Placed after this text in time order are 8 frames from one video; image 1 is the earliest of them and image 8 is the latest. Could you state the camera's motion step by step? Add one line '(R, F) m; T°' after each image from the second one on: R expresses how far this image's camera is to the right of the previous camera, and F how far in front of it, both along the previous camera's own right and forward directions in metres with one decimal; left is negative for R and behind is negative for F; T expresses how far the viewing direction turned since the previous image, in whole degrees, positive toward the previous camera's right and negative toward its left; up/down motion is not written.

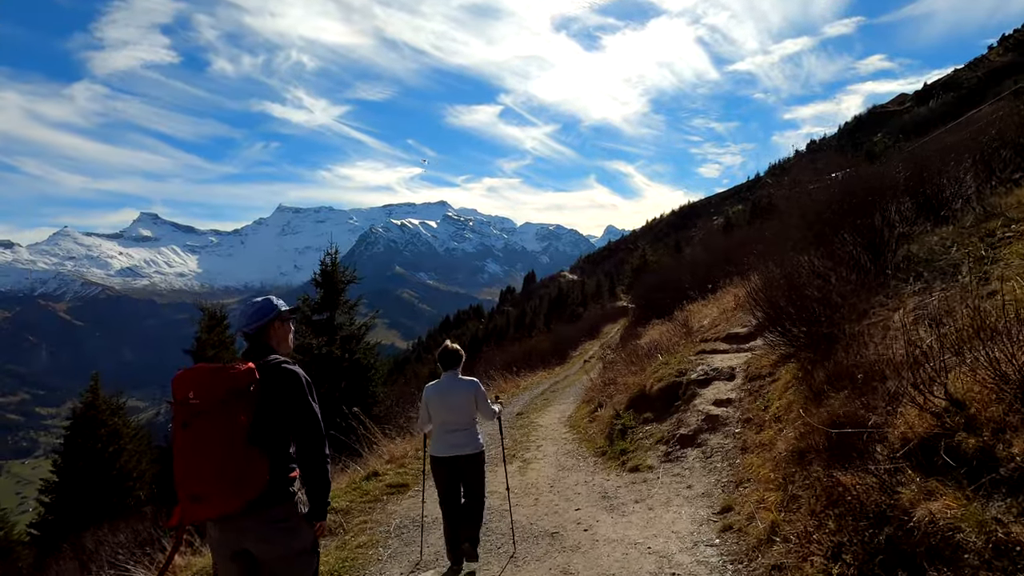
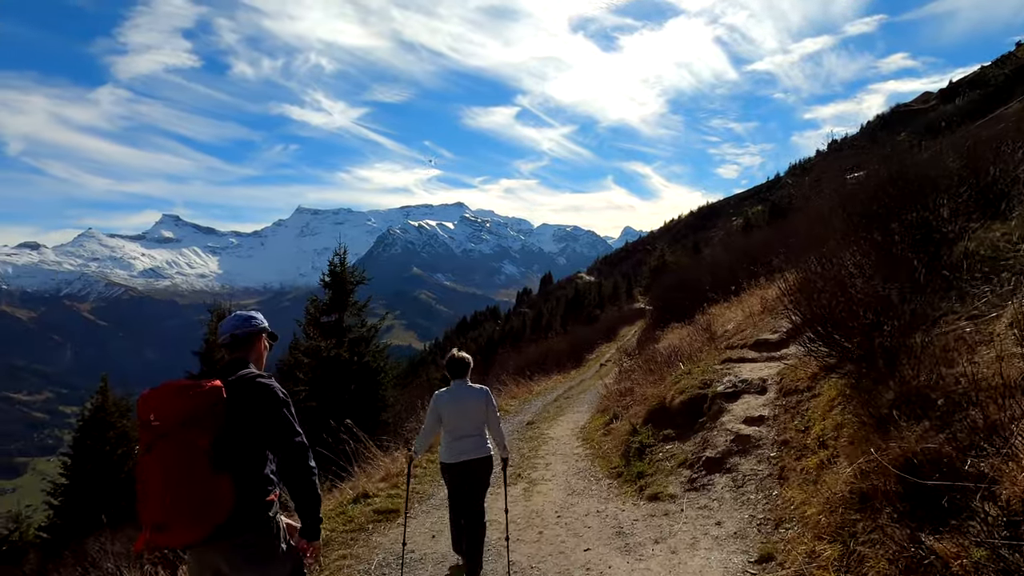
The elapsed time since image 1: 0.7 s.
(+0.1, +0.8) m; -1°
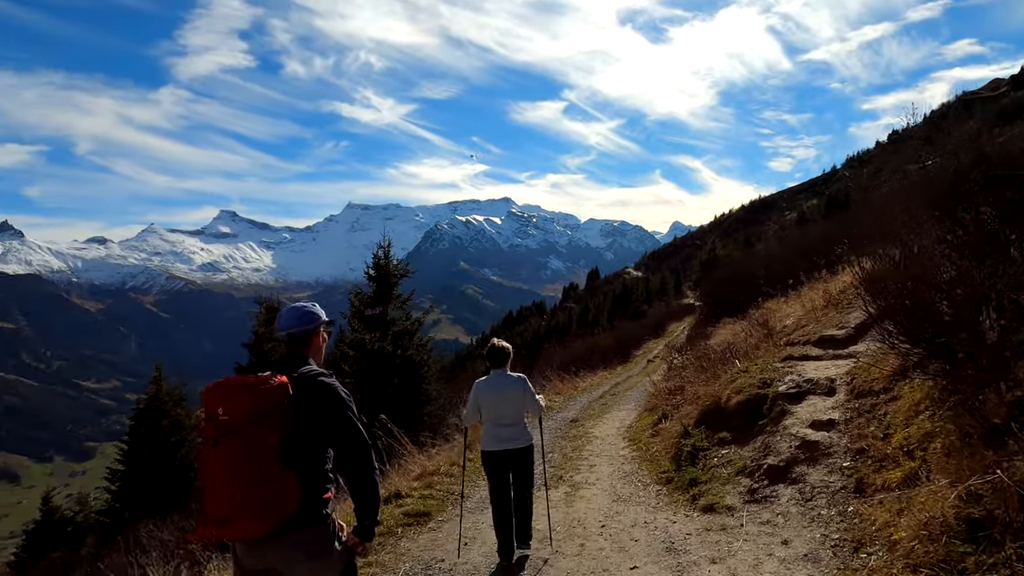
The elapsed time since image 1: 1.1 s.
(0.0, +0.5) m; -4°
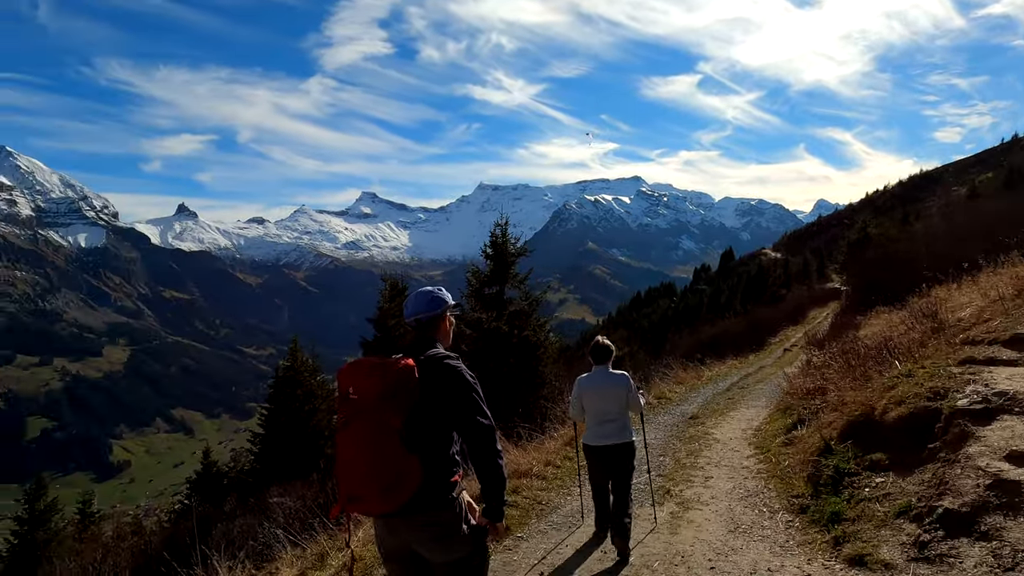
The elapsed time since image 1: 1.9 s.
(+0.2, +0.9) m; -11°
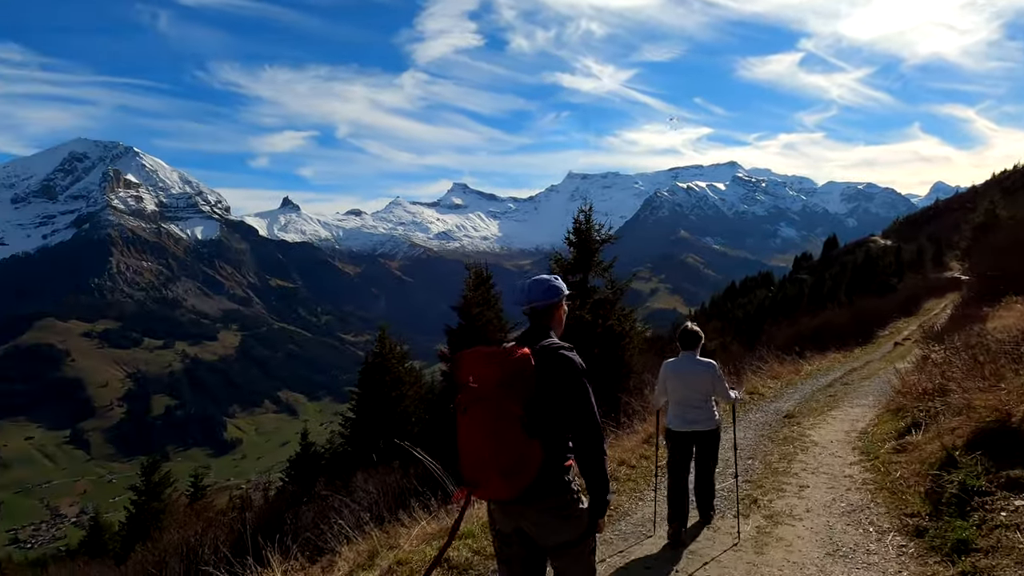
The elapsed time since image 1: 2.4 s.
(+0.2, +0.5) m; -8°
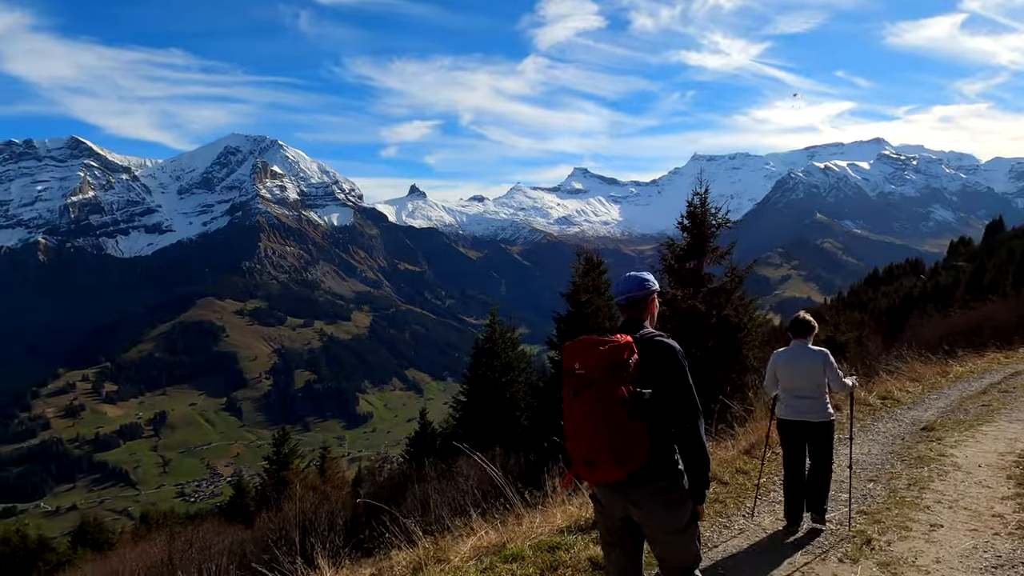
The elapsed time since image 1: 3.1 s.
(+0.4, +0.6) m; -10°
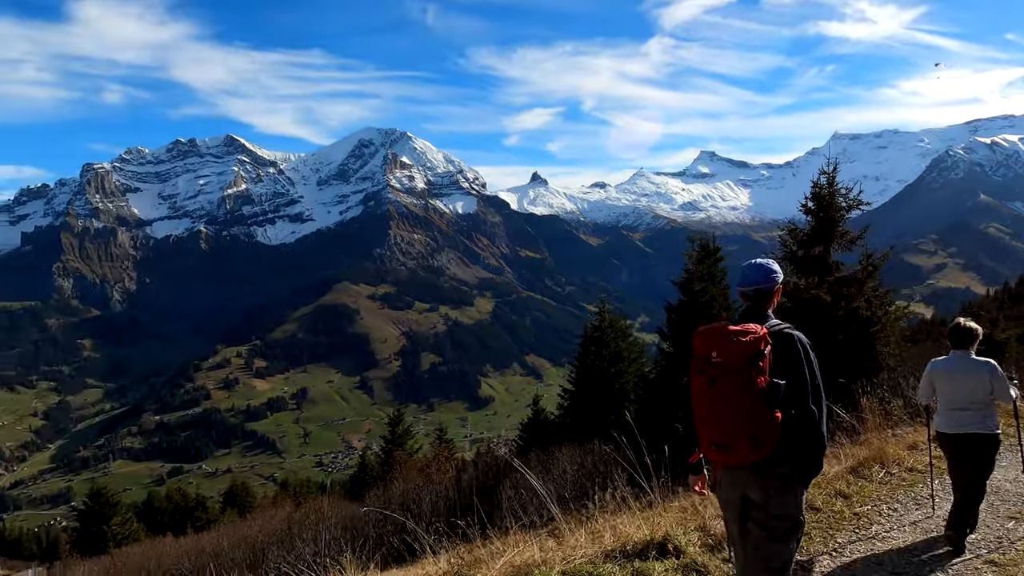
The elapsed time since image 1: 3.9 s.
(+0.5, +0.6) m; -10°
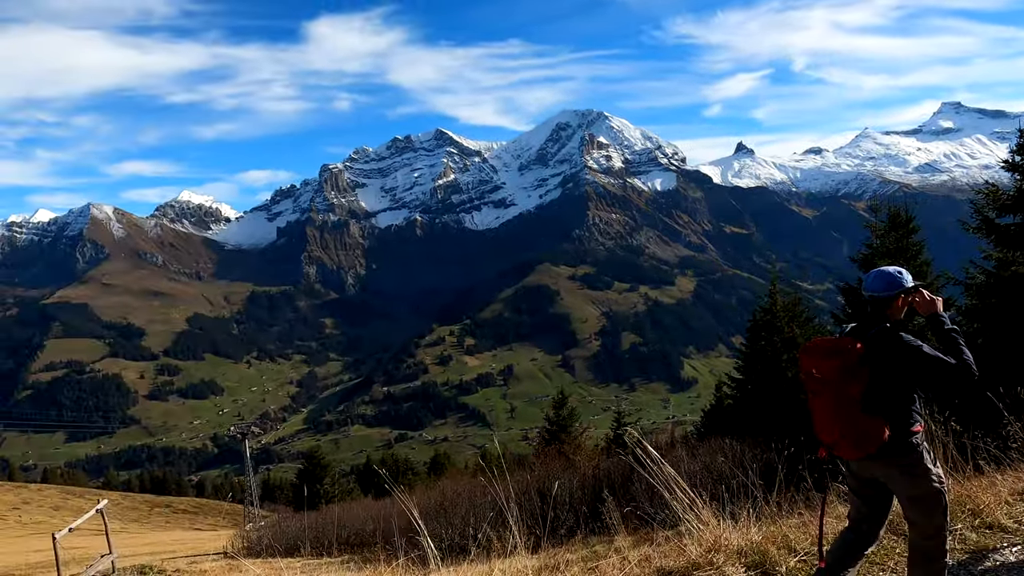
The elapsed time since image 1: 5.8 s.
(+2.0, +1.0) m; -17°
